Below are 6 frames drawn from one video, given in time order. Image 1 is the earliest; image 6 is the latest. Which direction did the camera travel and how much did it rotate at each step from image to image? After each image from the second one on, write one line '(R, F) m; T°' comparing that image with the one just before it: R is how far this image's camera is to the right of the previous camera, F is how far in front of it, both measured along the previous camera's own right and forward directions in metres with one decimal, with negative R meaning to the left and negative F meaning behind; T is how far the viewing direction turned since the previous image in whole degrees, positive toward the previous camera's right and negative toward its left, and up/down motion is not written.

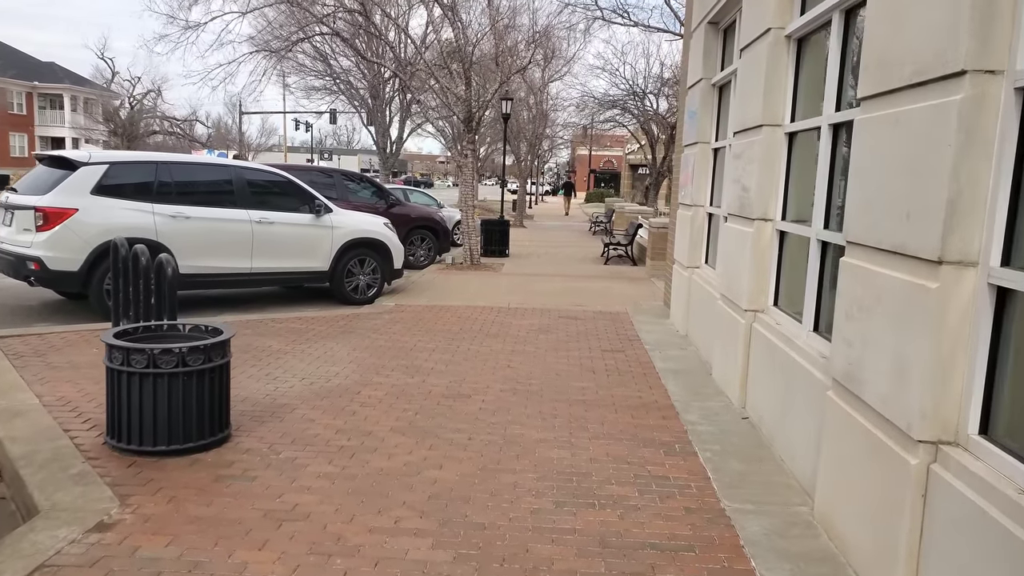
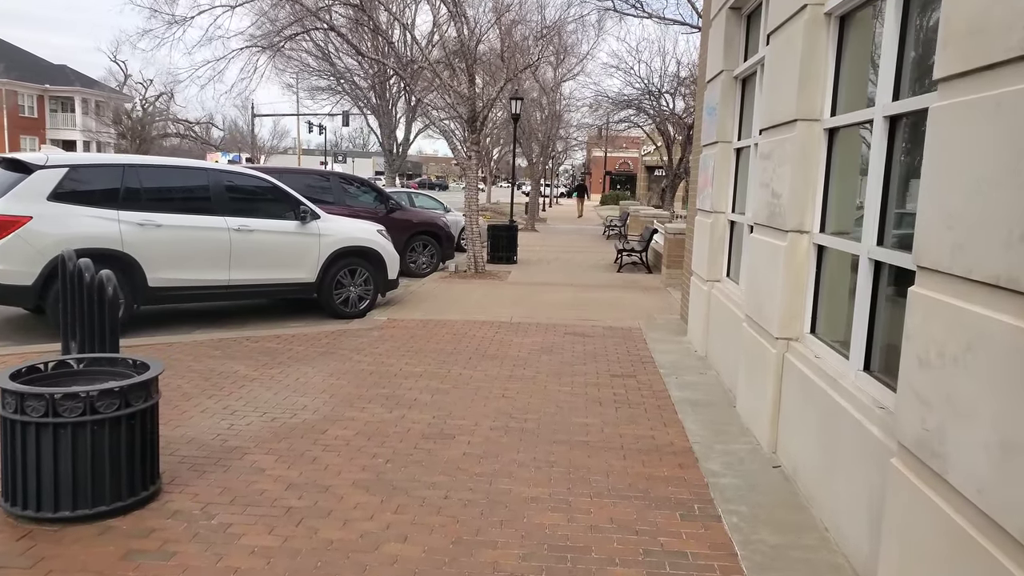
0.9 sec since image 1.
(+0.2, +0.8) m; -1°
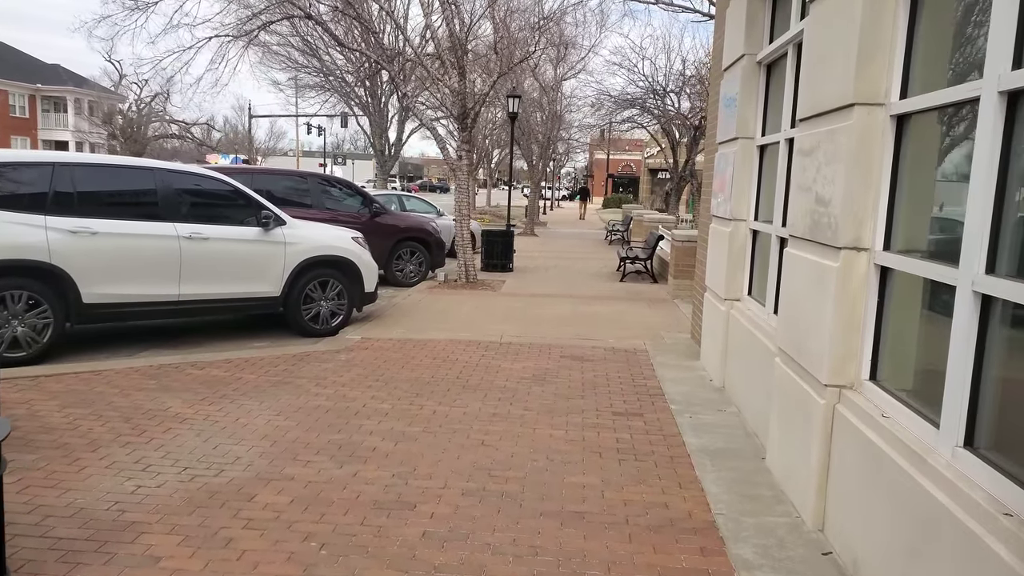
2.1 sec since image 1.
(+0.1, +1.0) m; 0°
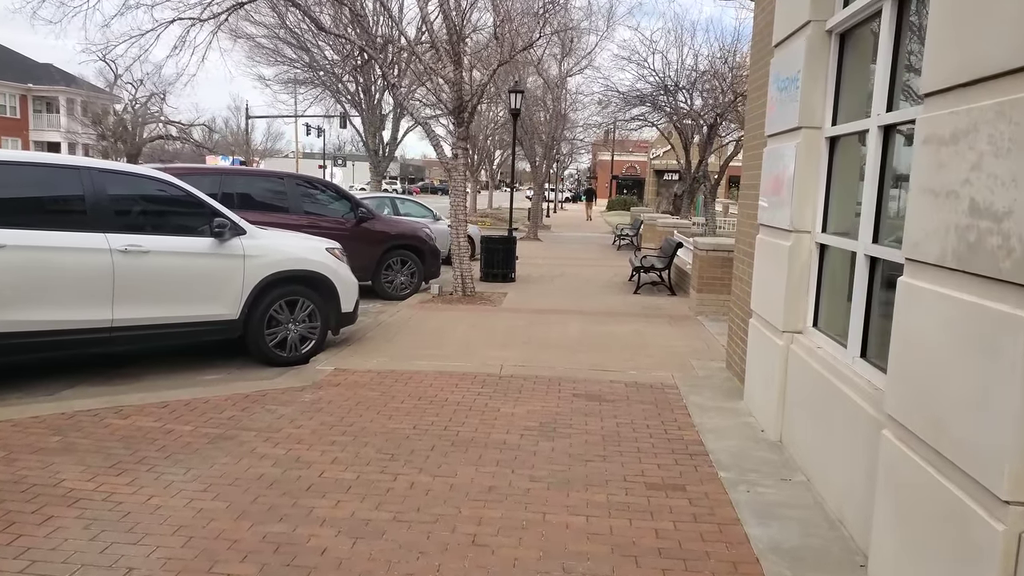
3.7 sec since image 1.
(0.0, +1.3) m; 0°
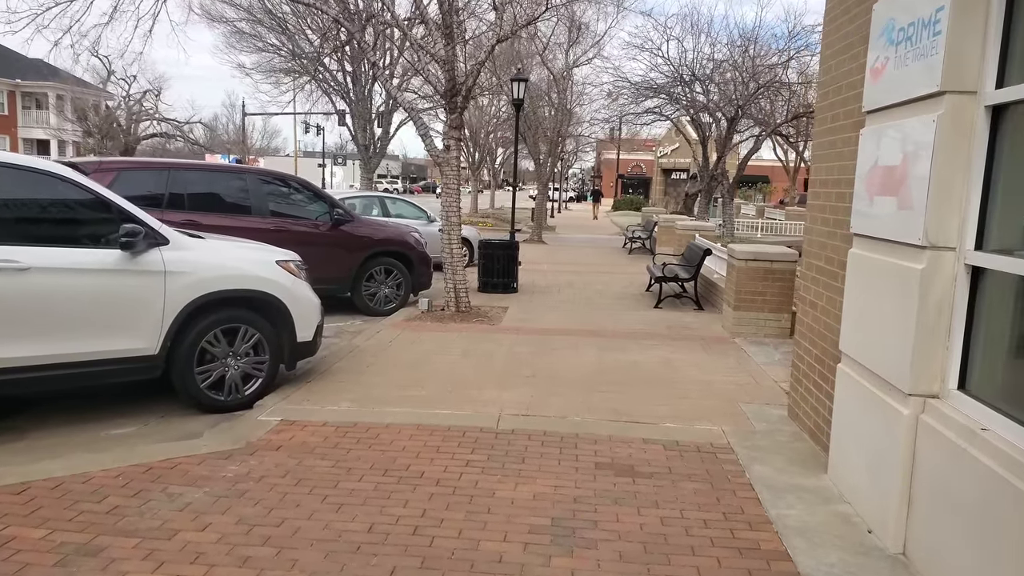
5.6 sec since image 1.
(0.0, +1.6) m; 0°
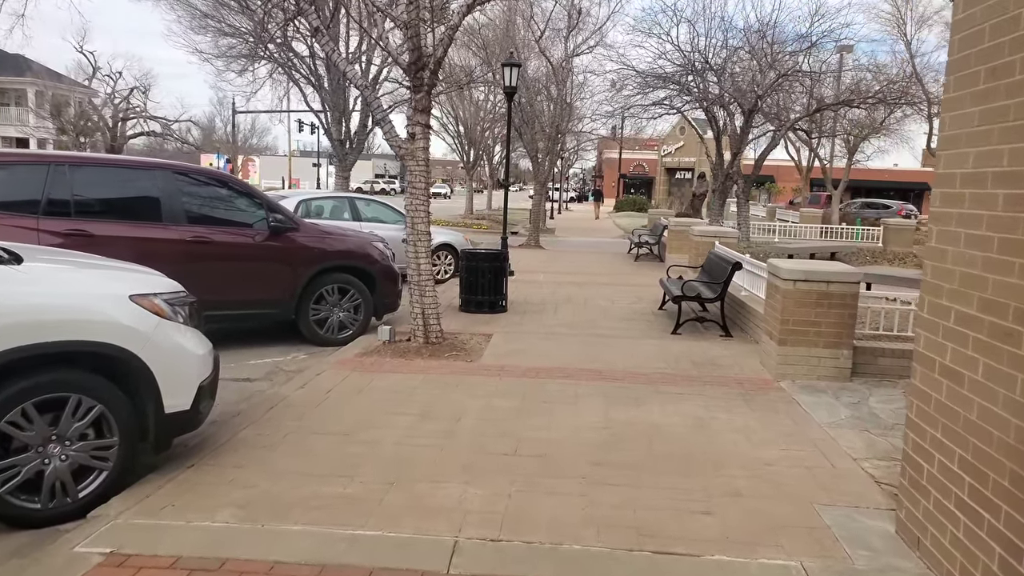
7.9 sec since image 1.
(+0.2, +1.9) m; 0°
